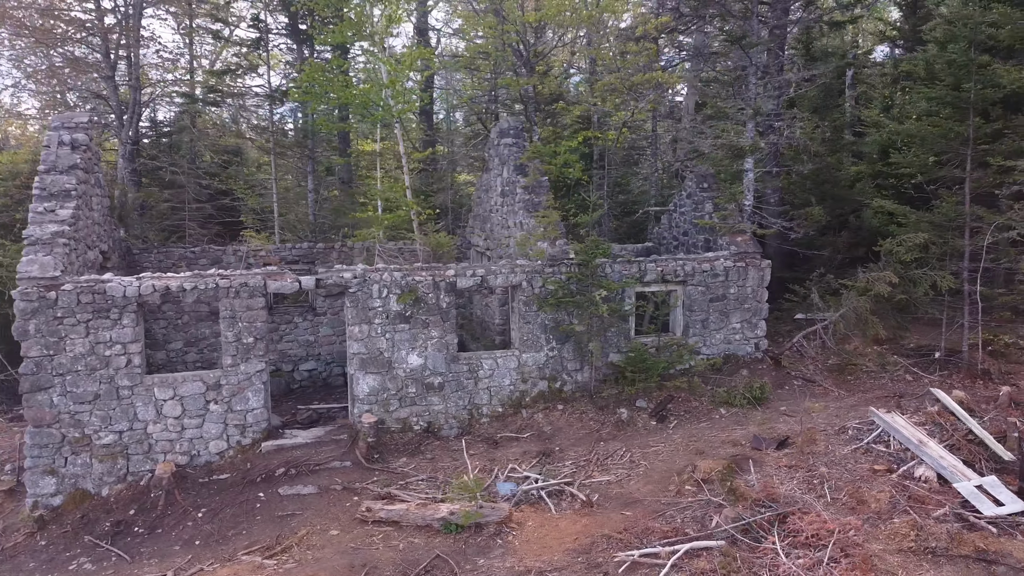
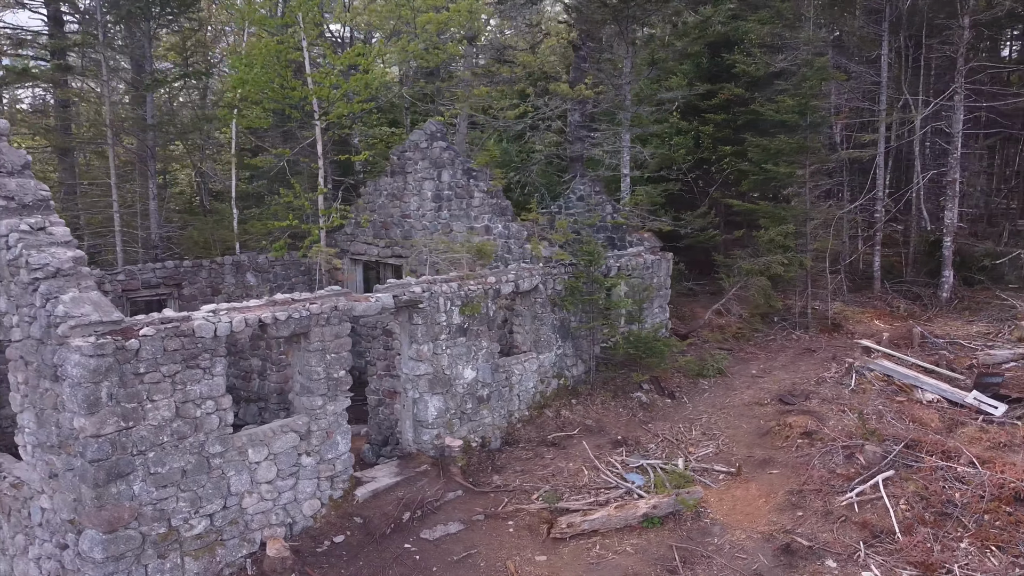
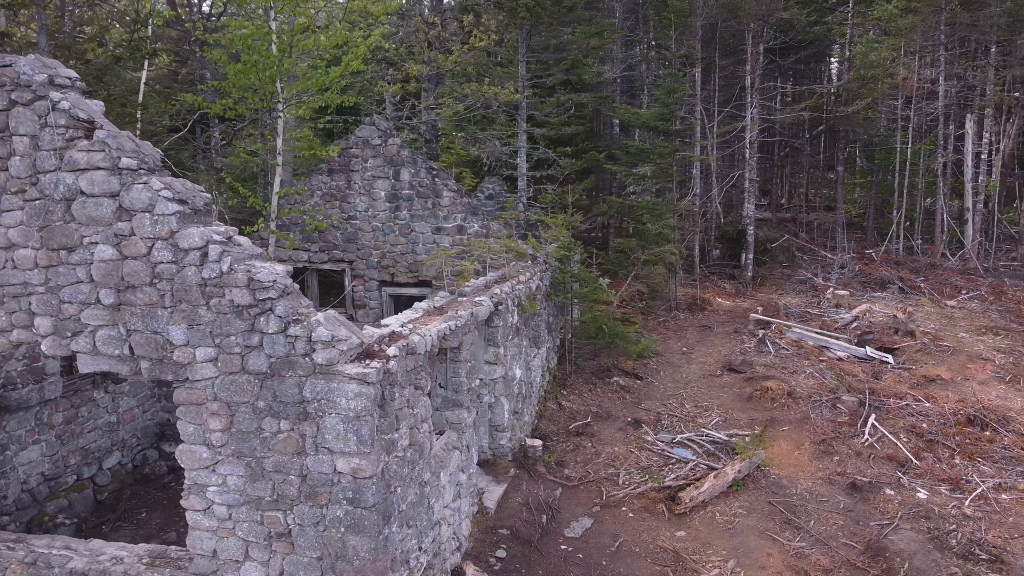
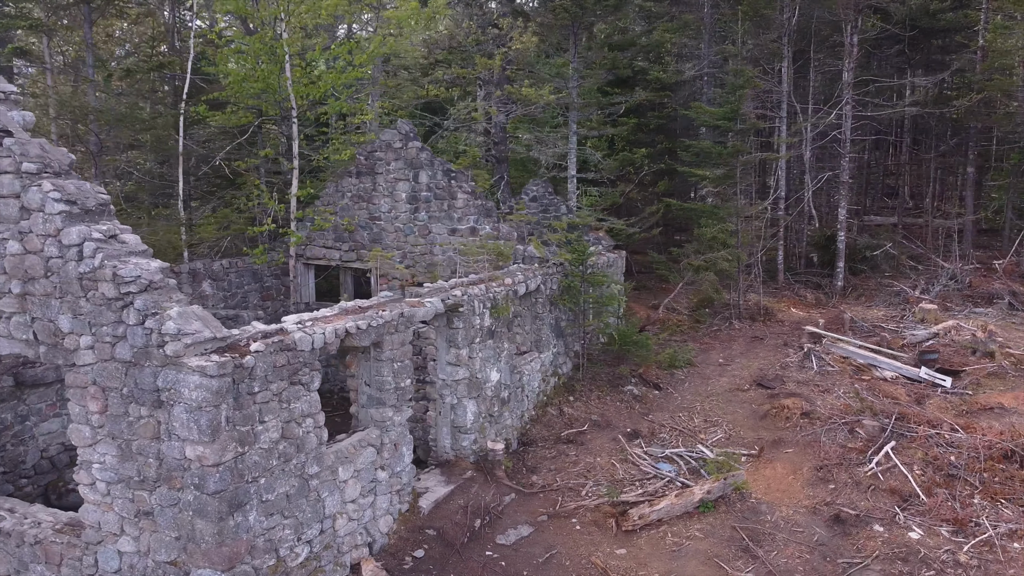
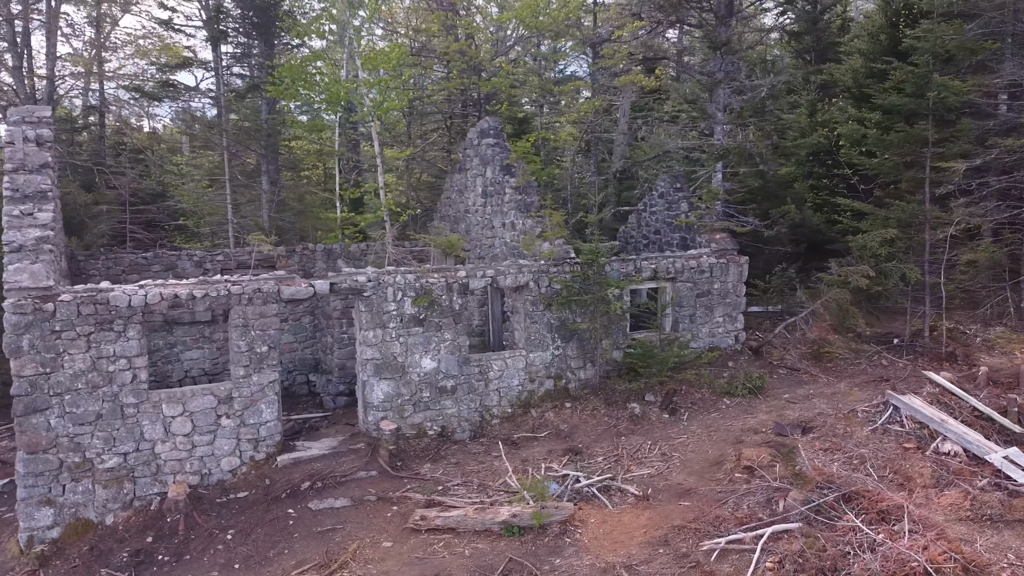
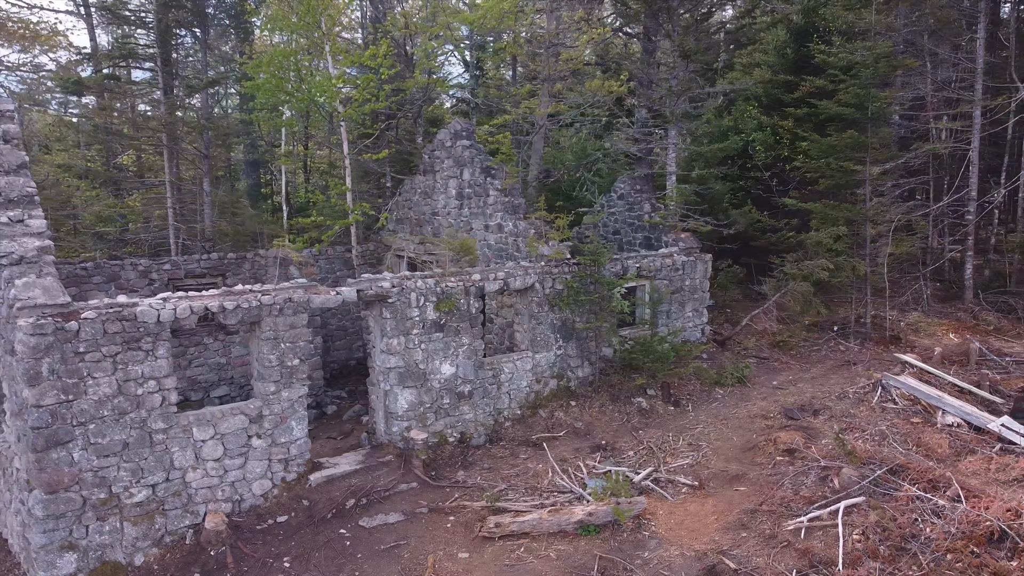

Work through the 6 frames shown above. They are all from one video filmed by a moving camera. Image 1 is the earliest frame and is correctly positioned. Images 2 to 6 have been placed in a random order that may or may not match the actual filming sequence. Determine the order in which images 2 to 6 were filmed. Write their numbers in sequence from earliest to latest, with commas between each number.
5, 6, 2, 4, 3
